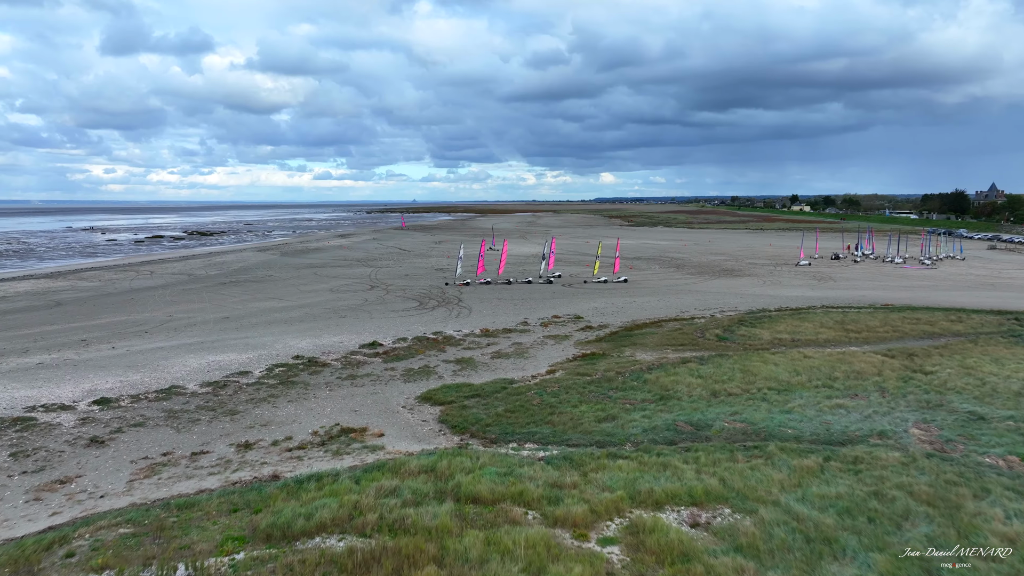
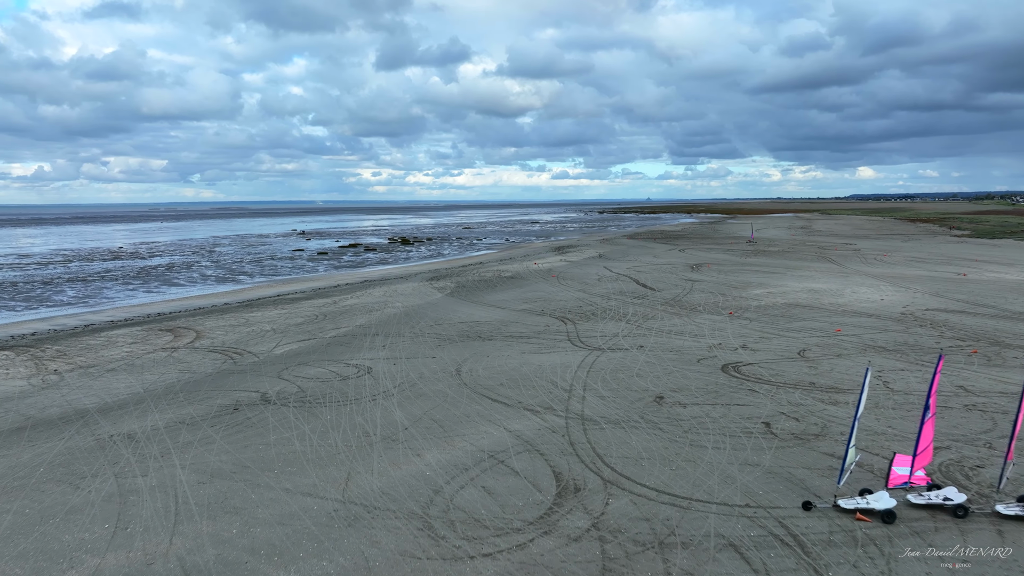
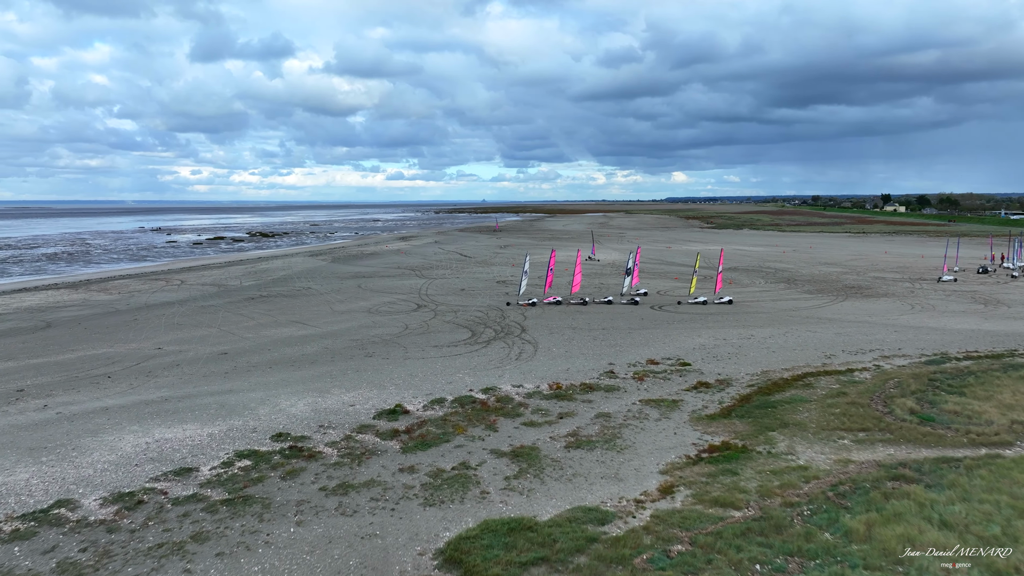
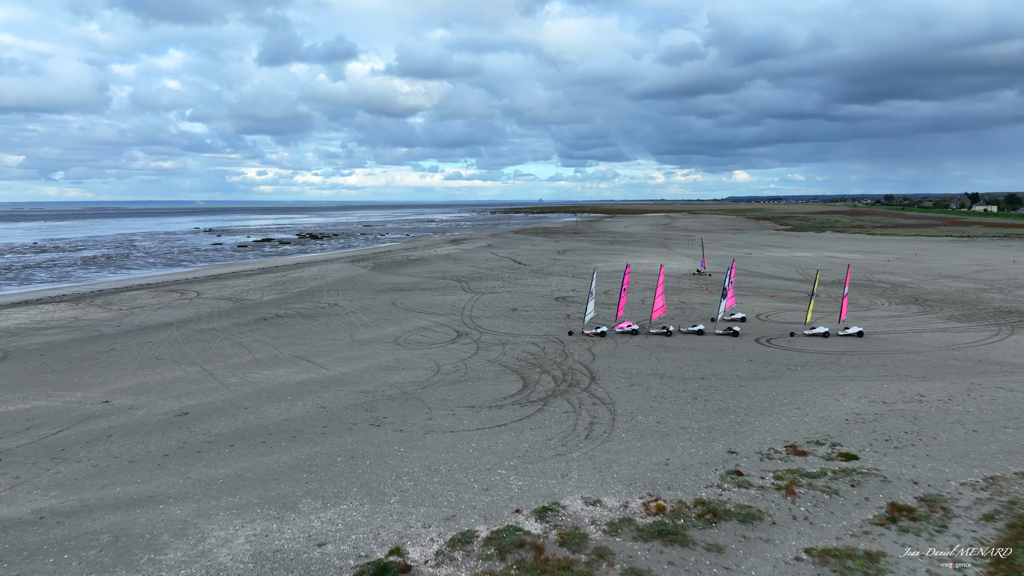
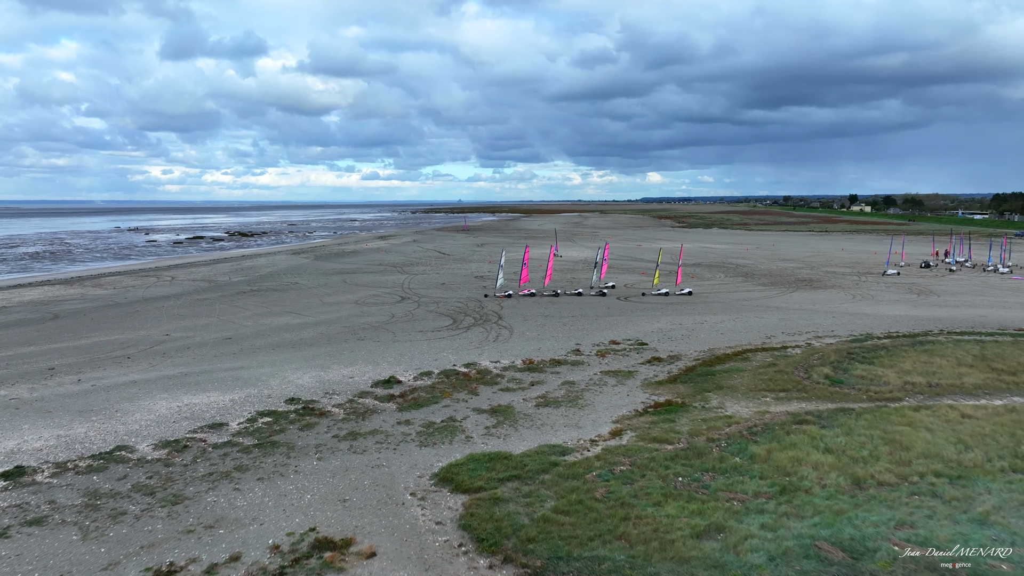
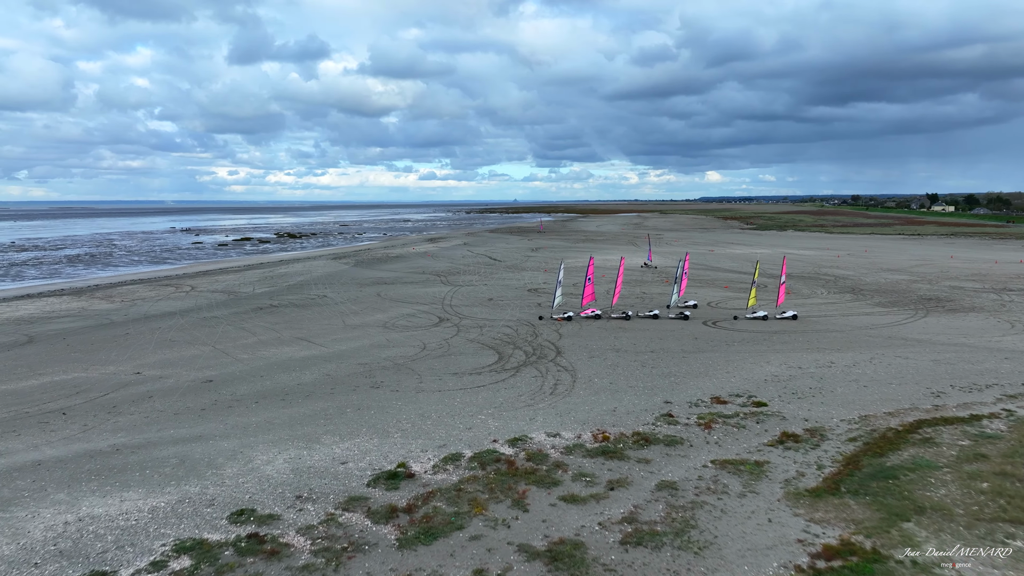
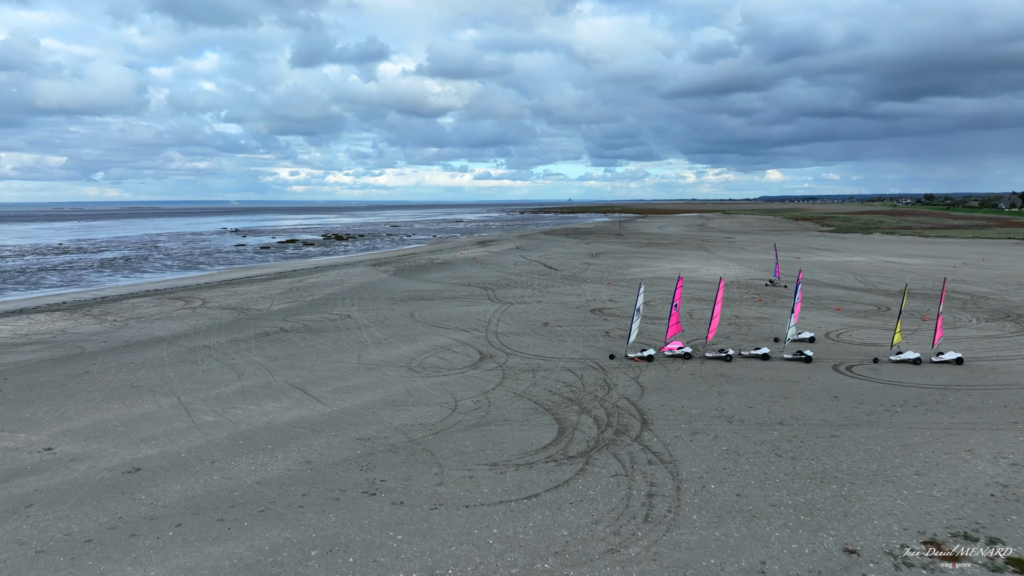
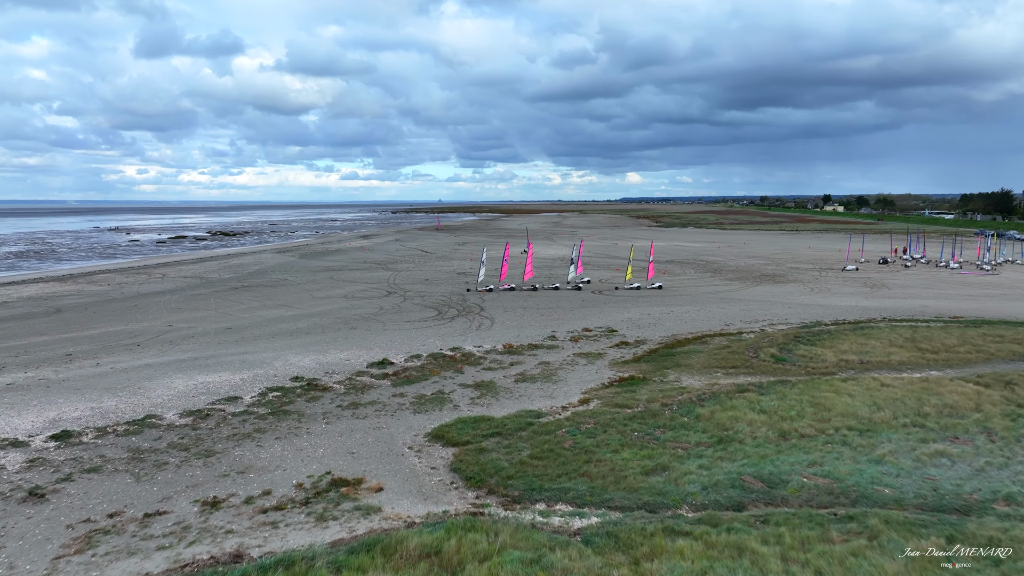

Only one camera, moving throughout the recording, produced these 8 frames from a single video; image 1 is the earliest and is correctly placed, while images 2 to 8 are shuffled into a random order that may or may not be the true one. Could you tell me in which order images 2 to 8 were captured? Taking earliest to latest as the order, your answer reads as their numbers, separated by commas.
8, 5, 3, 6, 4, 7, 2
